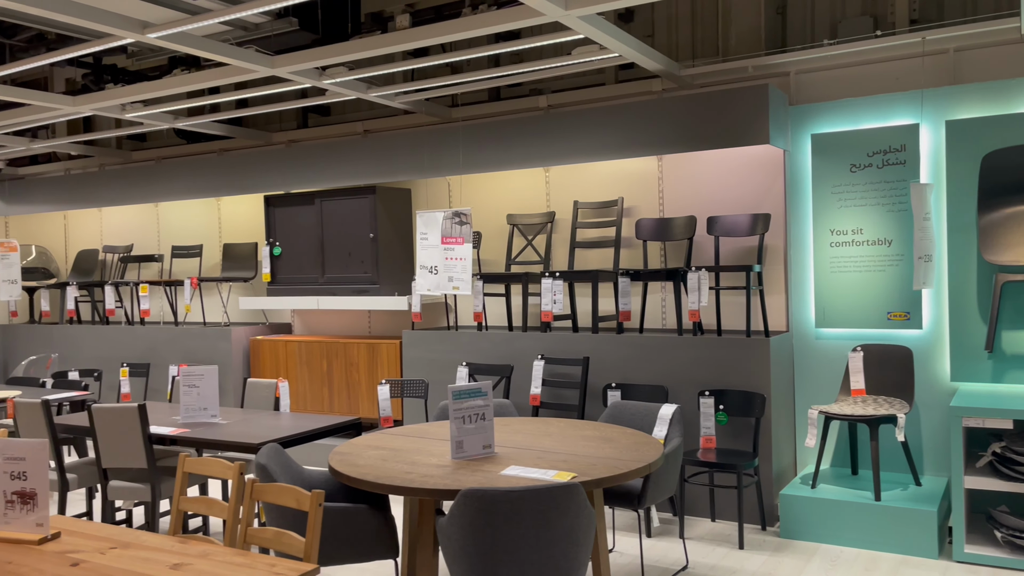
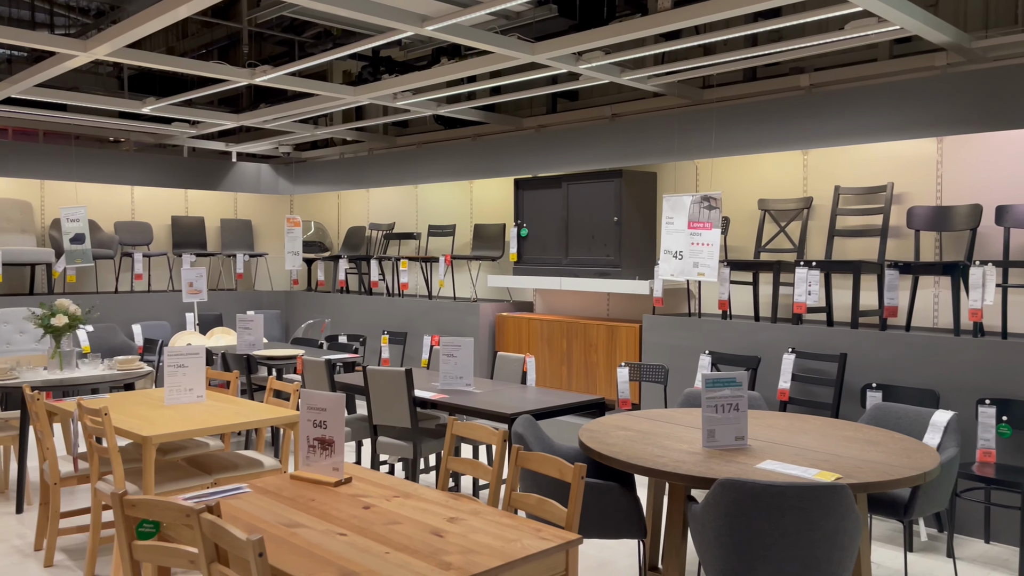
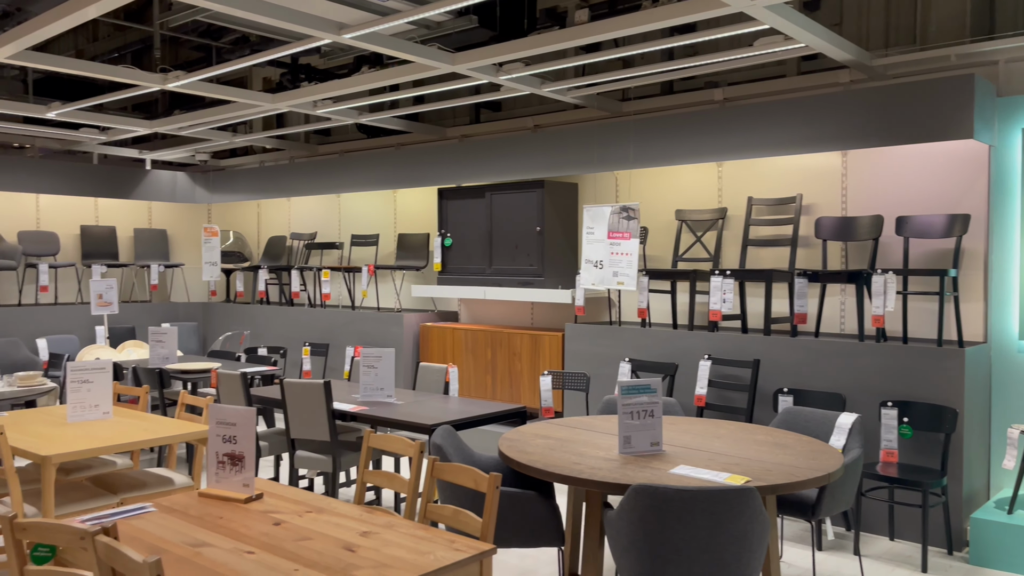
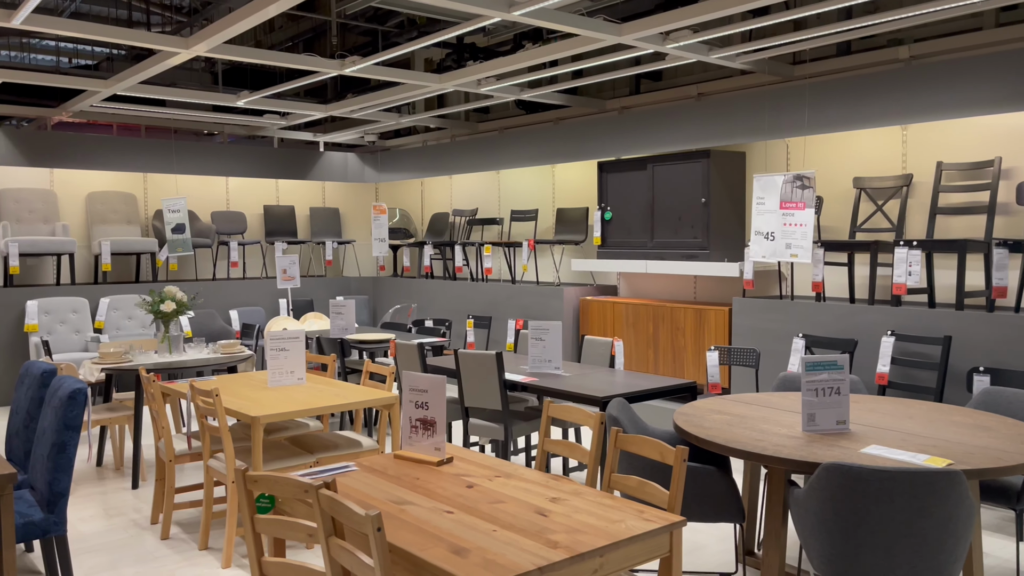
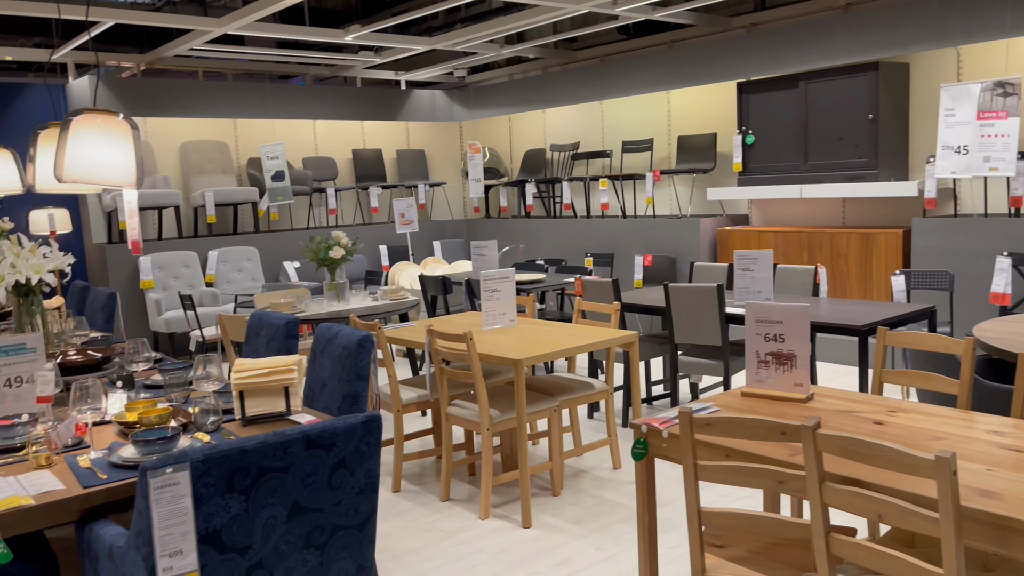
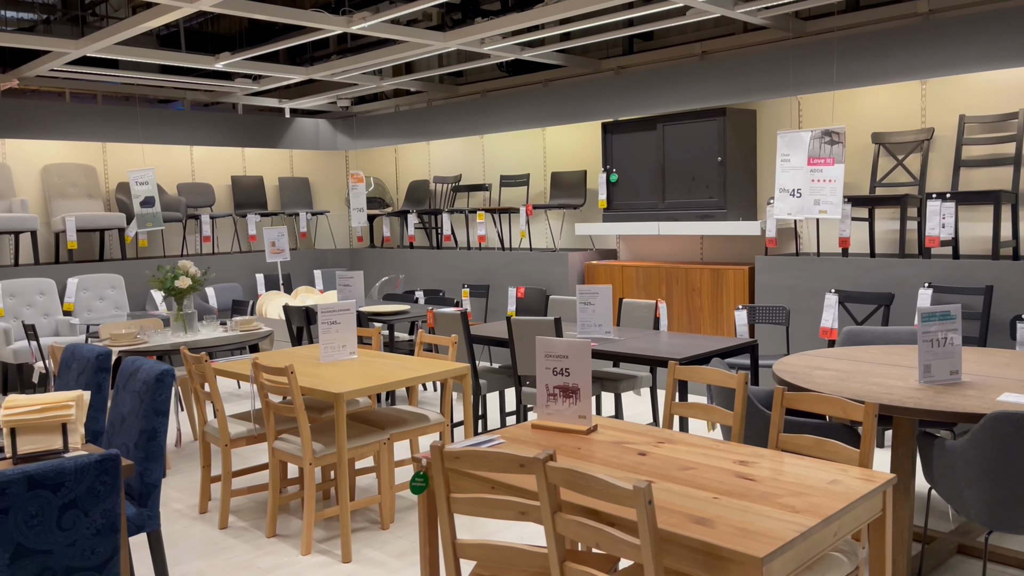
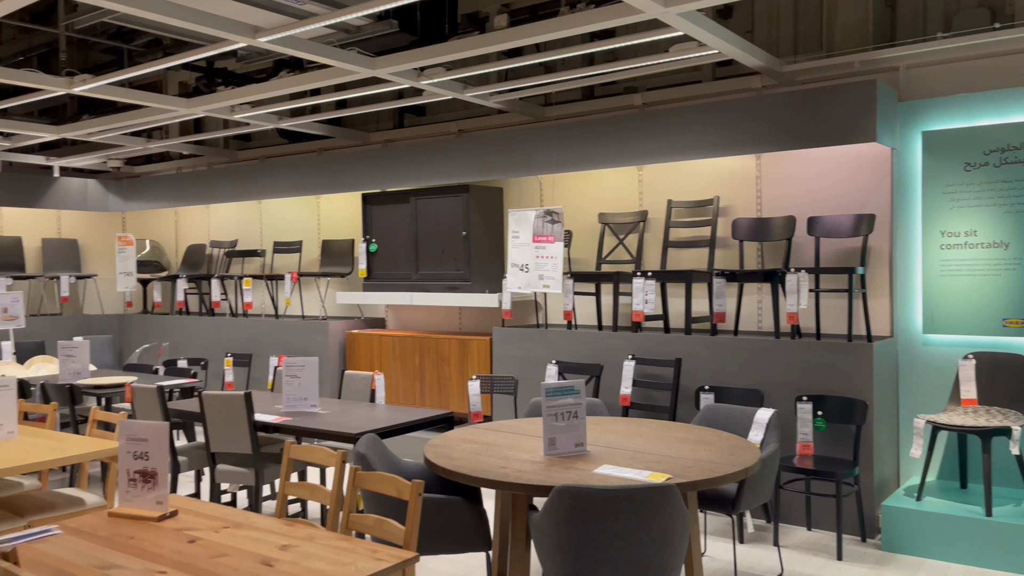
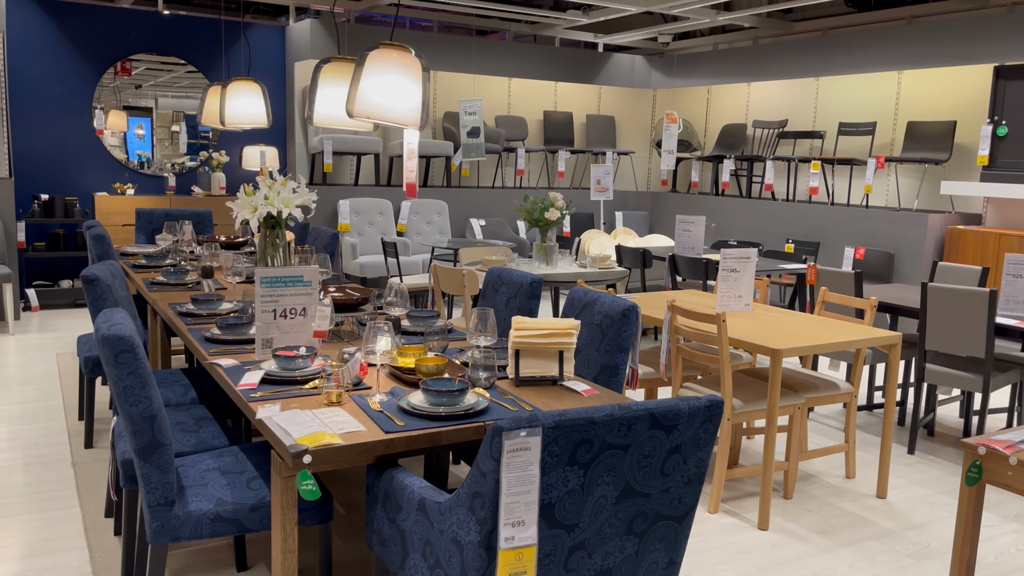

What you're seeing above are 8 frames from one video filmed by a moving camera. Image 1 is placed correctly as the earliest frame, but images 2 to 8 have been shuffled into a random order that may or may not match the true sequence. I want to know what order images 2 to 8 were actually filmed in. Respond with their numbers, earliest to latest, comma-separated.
7, 3, 2, 4, 6, 5, 8
